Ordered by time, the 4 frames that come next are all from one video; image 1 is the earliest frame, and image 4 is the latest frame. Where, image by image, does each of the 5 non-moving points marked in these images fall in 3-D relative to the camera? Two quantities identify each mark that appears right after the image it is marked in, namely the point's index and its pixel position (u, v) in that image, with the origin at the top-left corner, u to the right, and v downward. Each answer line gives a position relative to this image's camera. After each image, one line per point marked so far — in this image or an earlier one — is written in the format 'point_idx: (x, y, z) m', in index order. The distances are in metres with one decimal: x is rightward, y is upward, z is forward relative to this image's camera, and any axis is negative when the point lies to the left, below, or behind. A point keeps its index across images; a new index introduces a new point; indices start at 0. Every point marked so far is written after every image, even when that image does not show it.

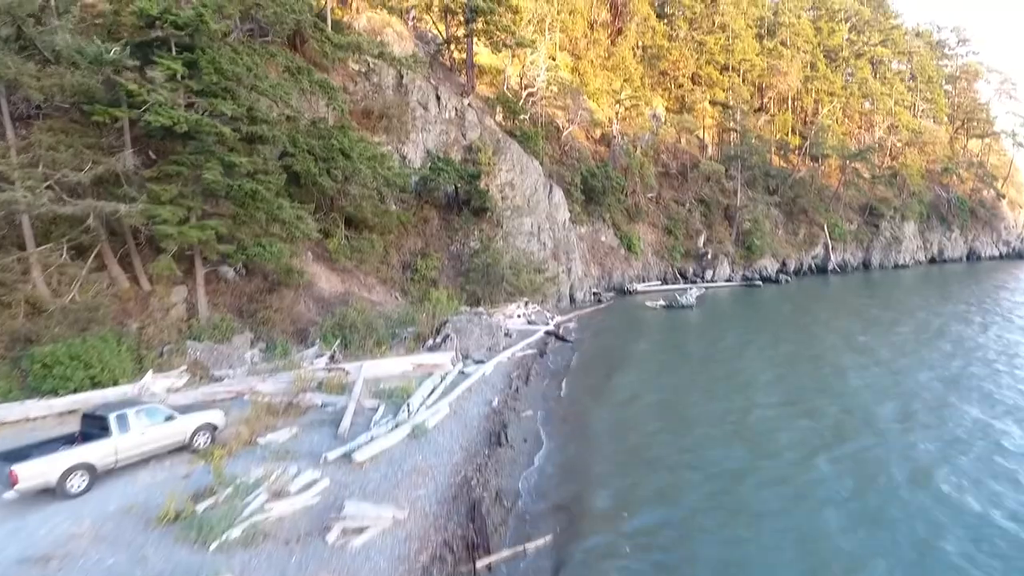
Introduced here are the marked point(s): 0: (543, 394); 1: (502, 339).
0: (+0.7, -2.6, +14.8) m
1: (-0.3, -1.5, +18.6) m
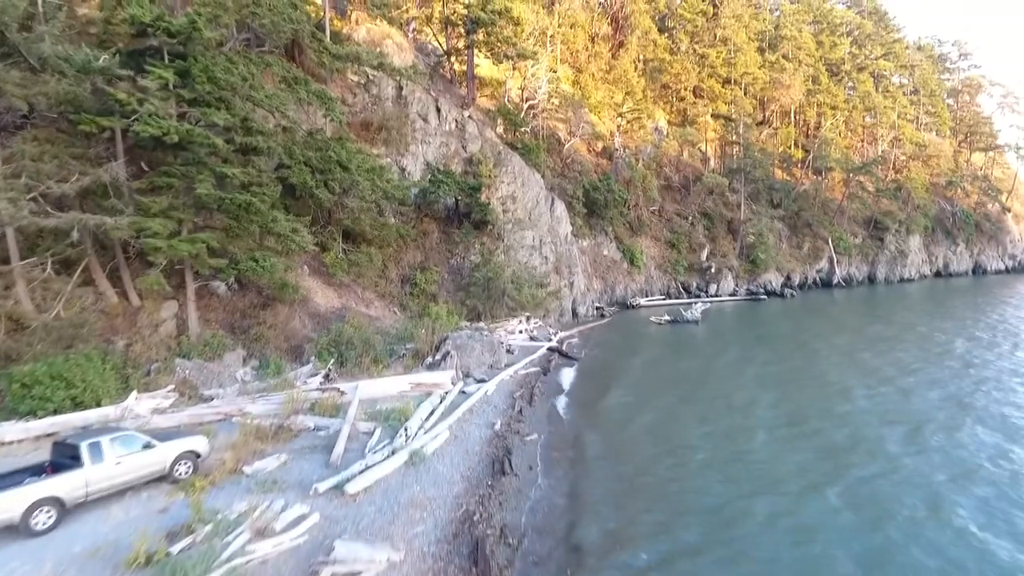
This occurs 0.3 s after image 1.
0: (+0.8, -3.0, +14.1) m
1: (-0.2, -2.0, +18.0) m
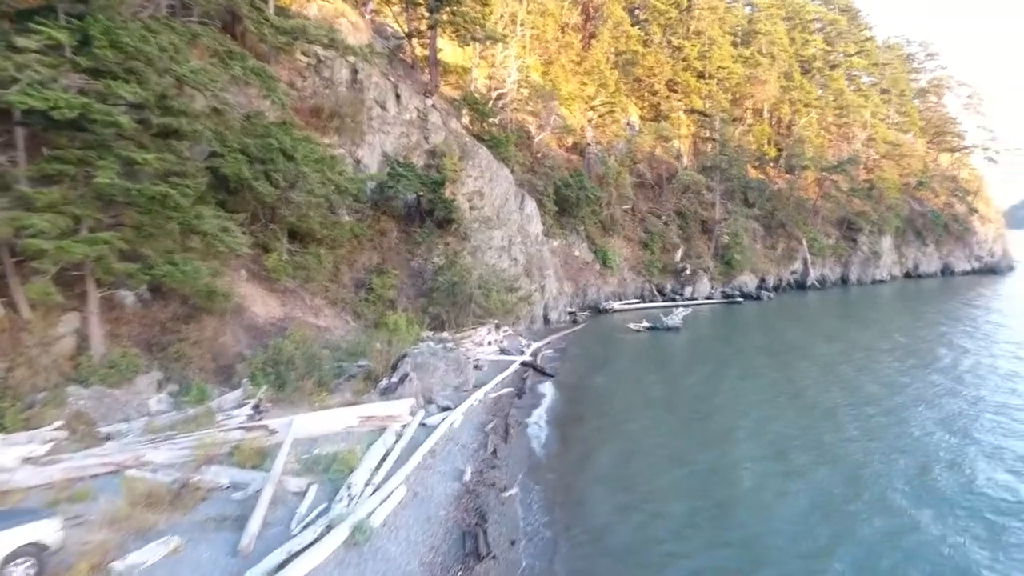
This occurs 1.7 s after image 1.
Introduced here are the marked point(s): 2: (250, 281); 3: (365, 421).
0: (+0.3, -3.2, +11.9) m
1: (-1.0, -2.2, +15.7) m
2: (-7.8, +0.2, +18.7) m
3: (-2.6, -2.4, +11.3) m
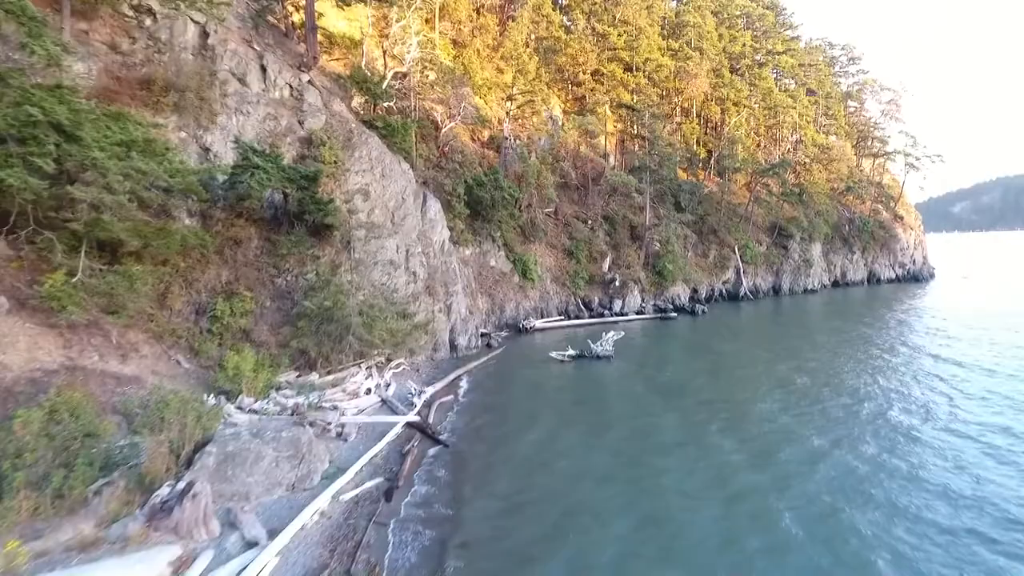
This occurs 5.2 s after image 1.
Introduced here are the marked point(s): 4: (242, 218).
0: (-1.5, -3.9, +7.1) m
1: (-3.2, -2.9, +10.7) m
2: (-10.4, -0.5, +12.9) m
3: (-4.3, -3.1, +6.2) m
4: (-8.2, +2.1, +19.0) m
